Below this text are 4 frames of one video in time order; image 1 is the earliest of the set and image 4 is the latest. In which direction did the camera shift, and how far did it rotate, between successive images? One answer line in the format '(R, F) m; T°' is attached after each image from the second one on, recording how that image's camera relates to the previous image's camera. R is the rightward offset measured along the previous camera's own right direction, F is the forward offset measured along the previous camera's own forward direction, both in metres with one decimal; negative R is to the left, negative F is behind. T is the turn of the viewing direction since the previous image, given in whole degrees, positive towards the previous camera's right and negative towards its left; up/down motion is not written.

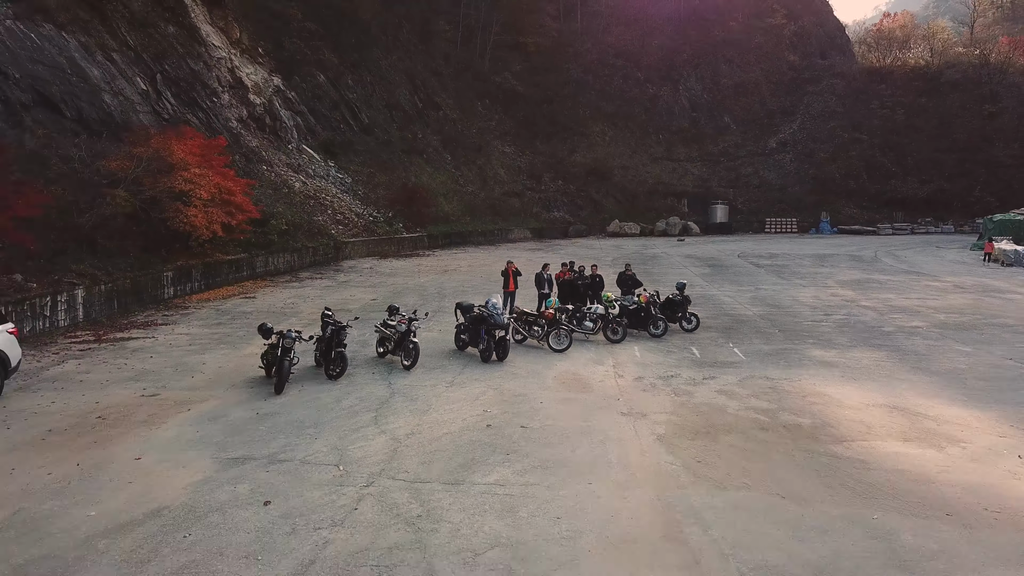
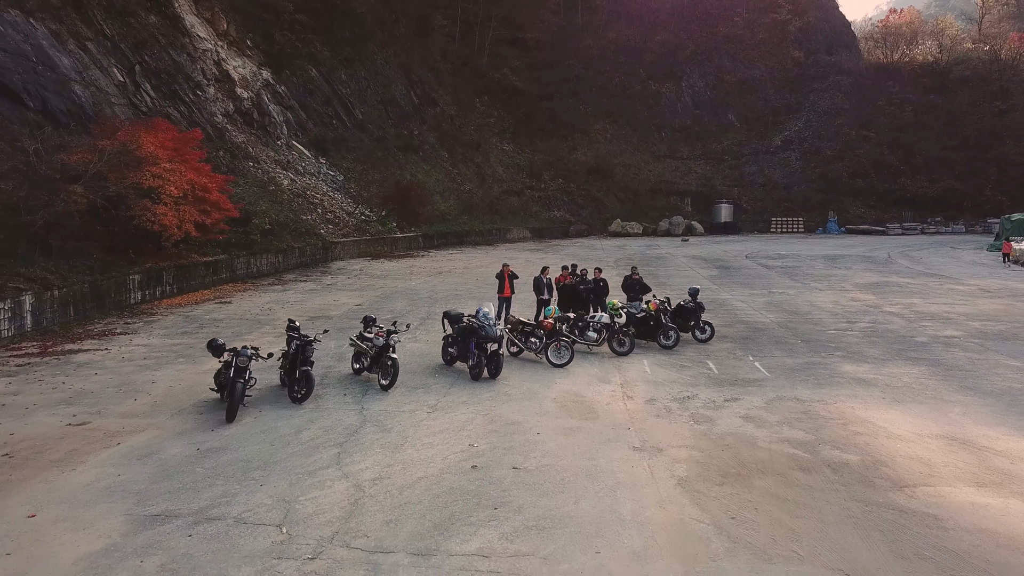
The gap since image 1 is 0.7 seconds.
(+0.1, +1.4) m; 0°
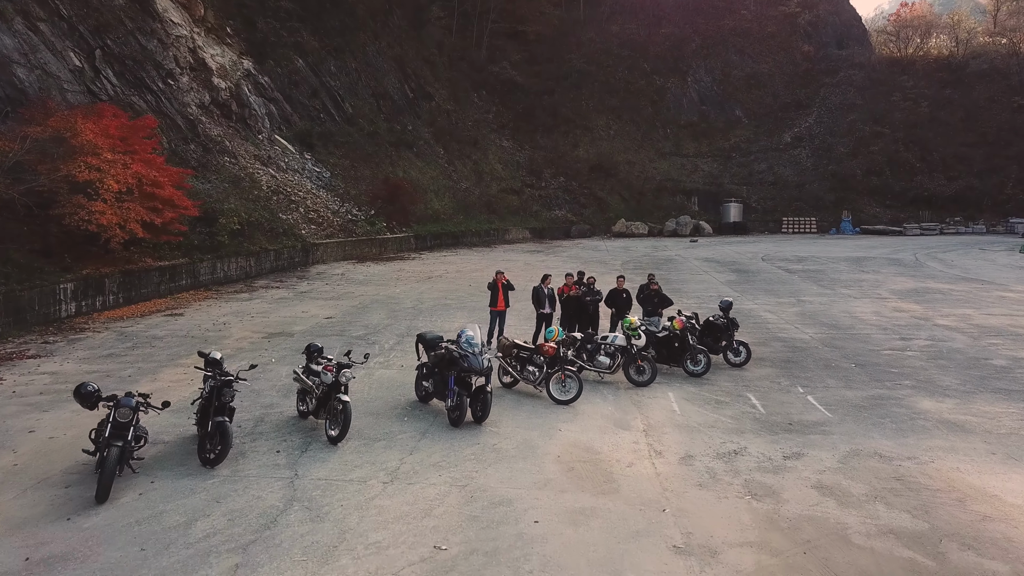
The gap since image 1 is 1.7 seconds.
(+0.1, +2.4) m; 0°
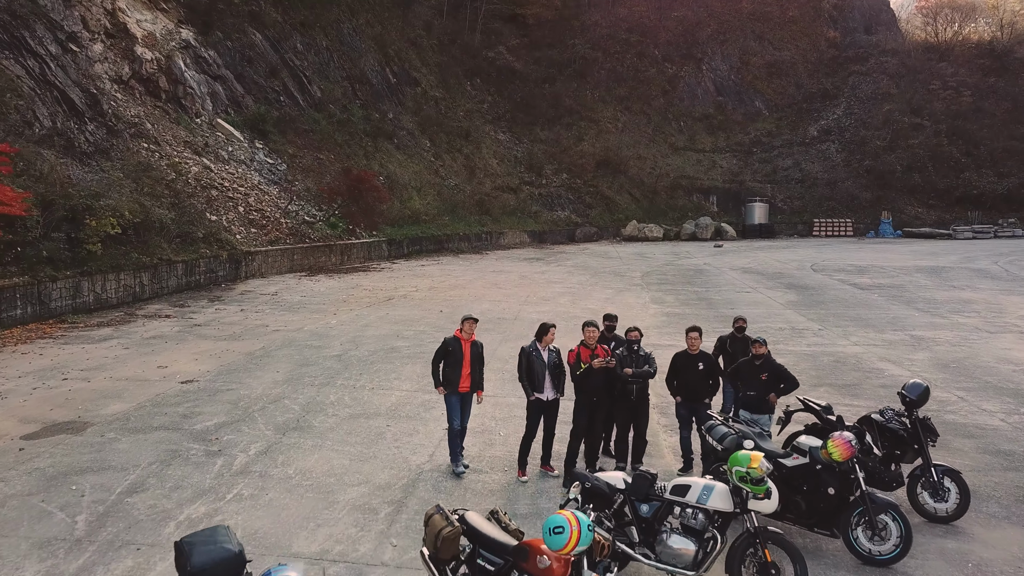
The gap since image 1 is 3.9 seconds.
(+0.4, +5.8) m; 0°
